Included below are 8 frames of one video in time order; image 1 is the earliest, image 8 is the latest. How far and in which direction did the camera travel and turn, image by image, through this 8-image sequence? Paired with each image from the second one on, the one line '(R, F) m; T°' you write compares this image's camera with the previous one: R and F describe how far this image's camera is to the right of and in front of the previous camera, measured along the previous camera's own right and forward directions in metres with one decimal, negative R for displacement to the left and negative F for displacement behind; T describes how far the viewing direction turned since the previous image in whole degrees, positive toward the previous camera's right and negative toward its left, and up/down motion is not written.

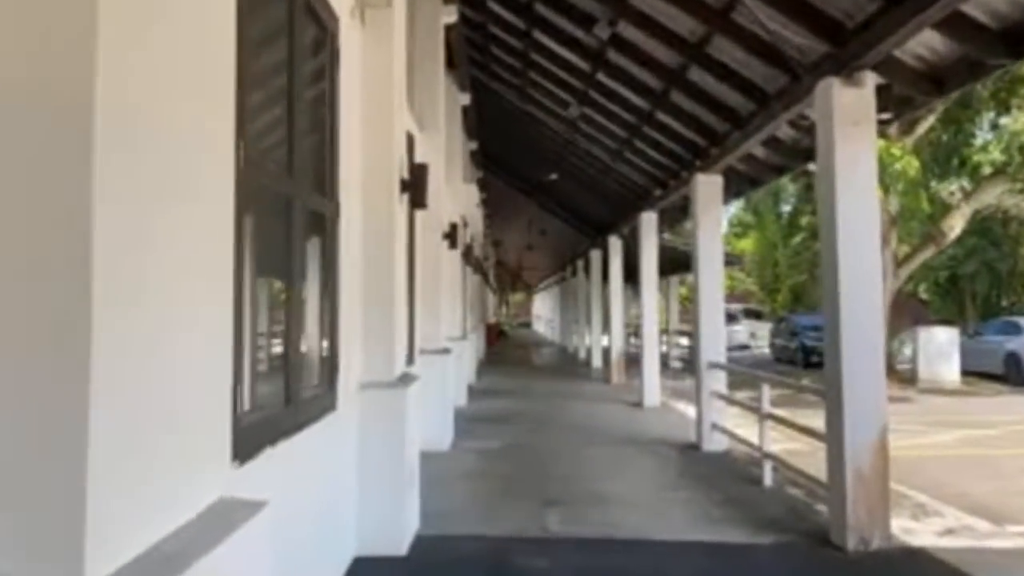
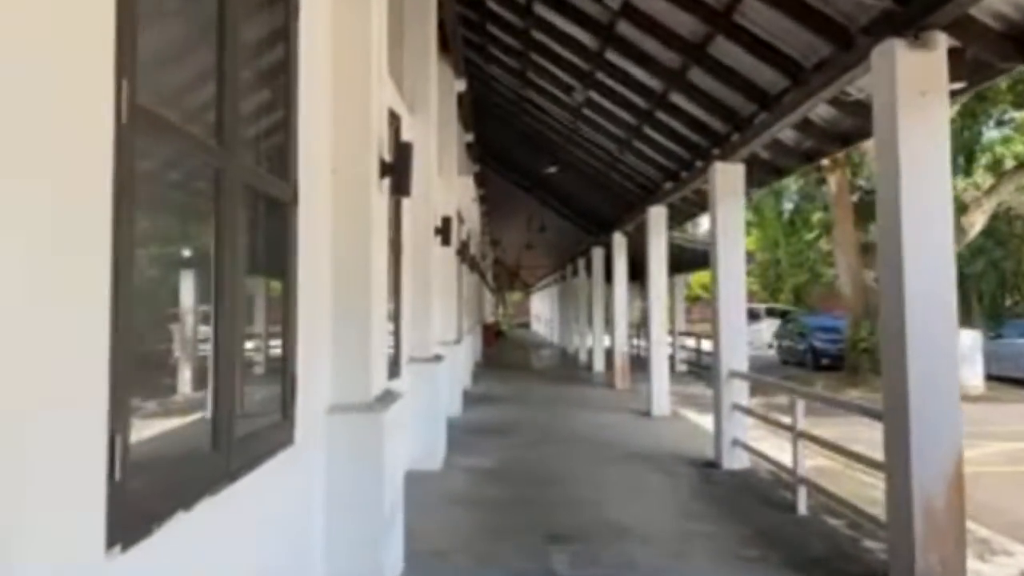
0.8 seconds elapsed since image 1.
(0.0, +0.9) m; 0°
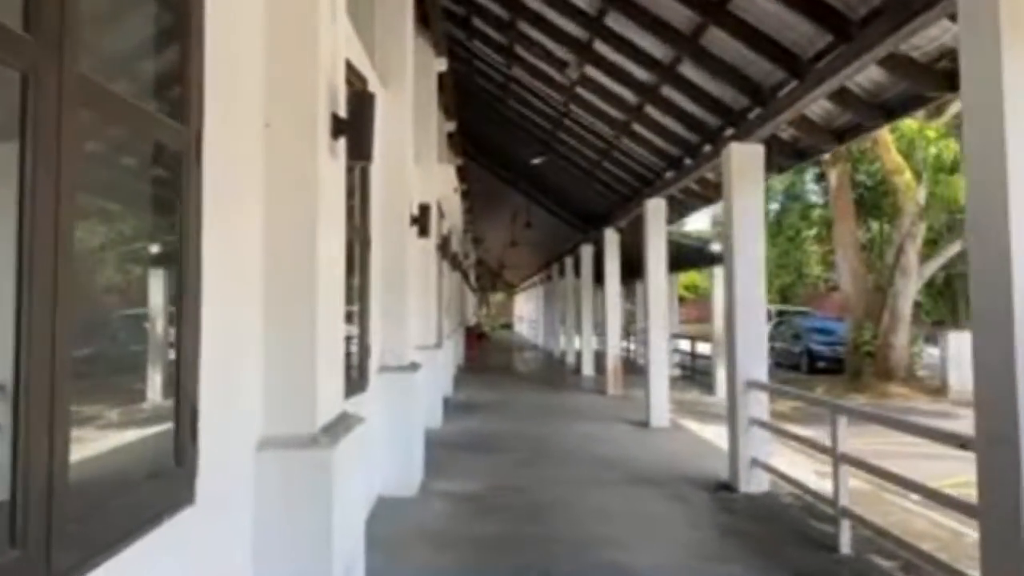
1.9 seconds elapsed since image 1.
(-0.1, +1.1) m; +1°
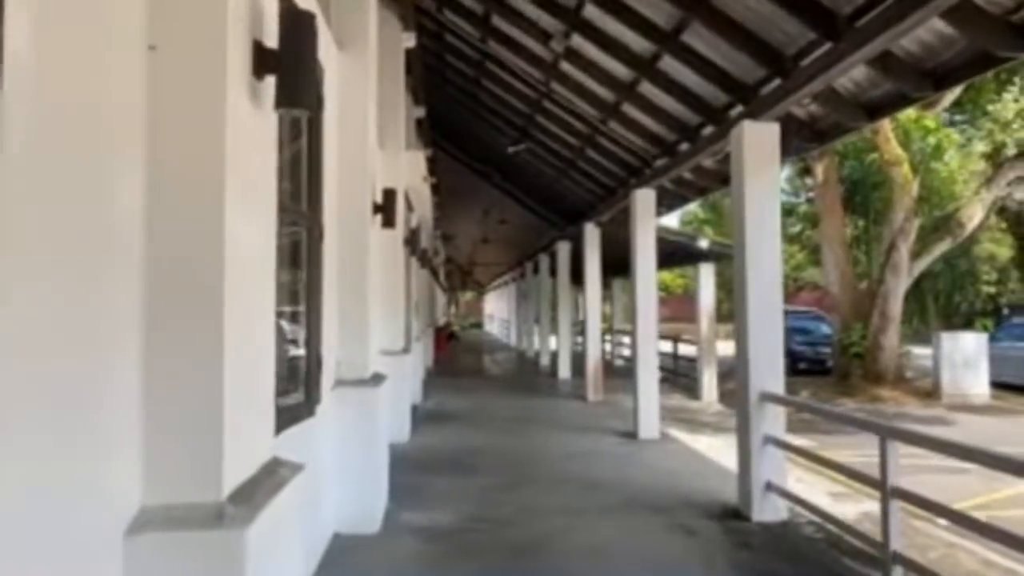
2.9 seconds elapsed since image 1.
(-0.1, +1.1) m; +2°
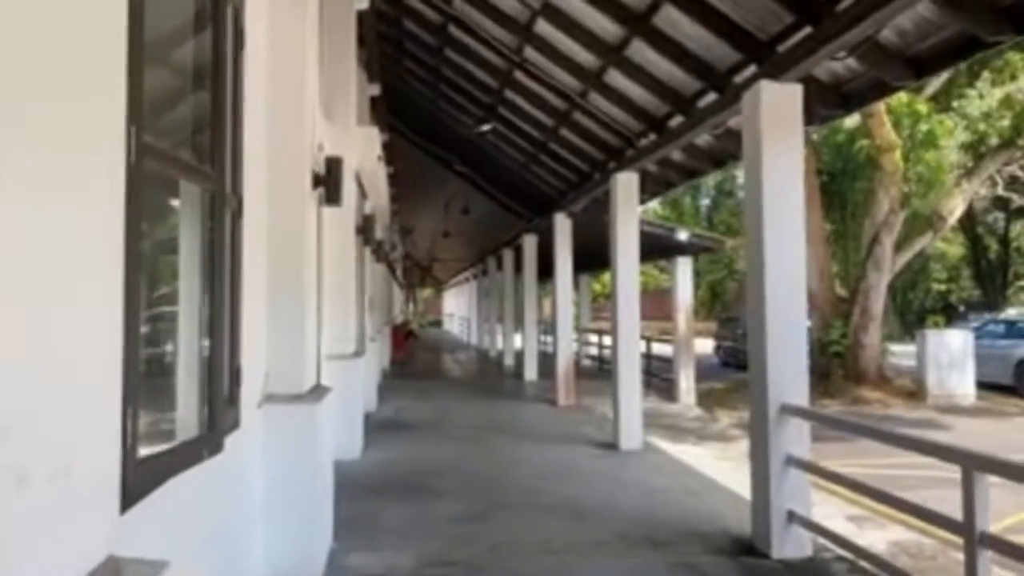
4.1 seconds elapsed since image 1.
(-0.1, +1.2) m; +3°
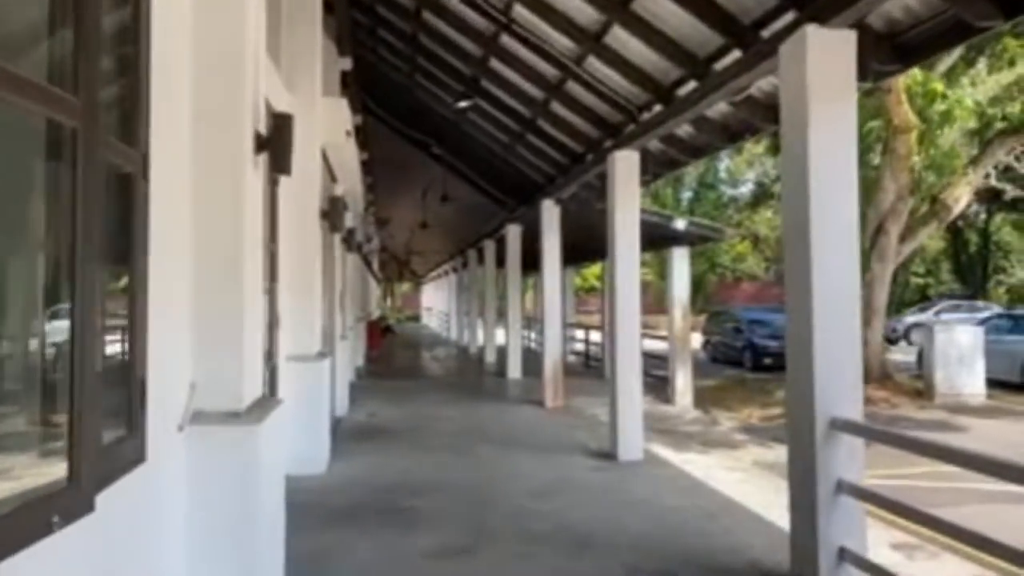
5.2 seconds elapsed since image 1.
(-0.1, +1.0) m; +2°
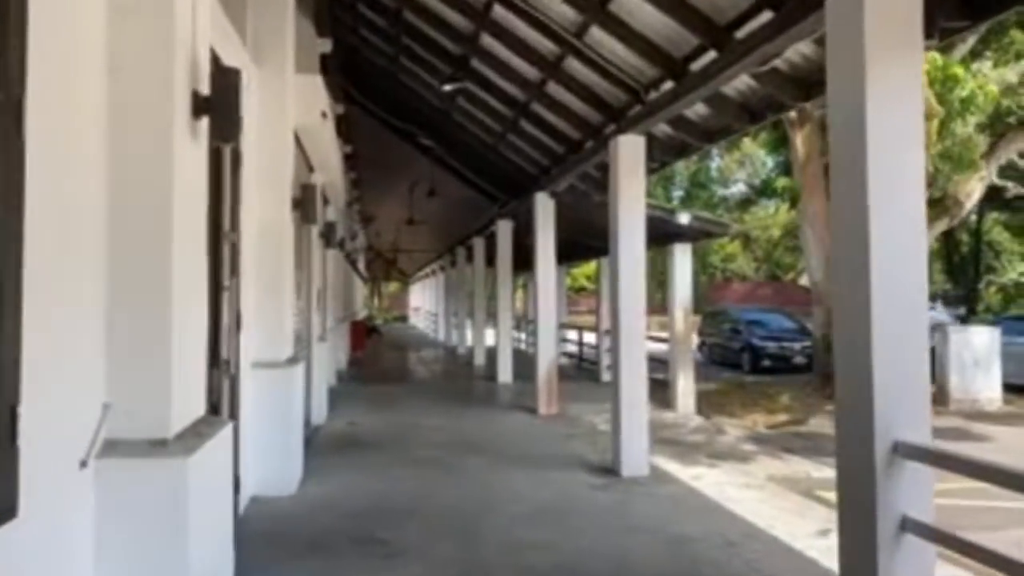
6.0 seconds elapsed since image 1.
(0.0, +0.8) m; +1°
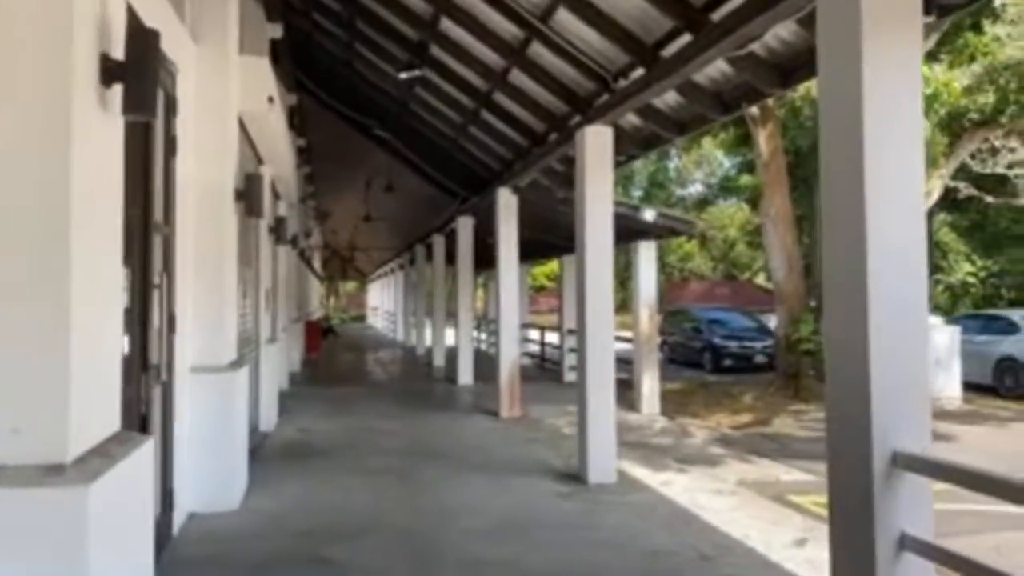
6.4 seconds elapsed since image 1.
(0.0, +0.4) m; +3°
